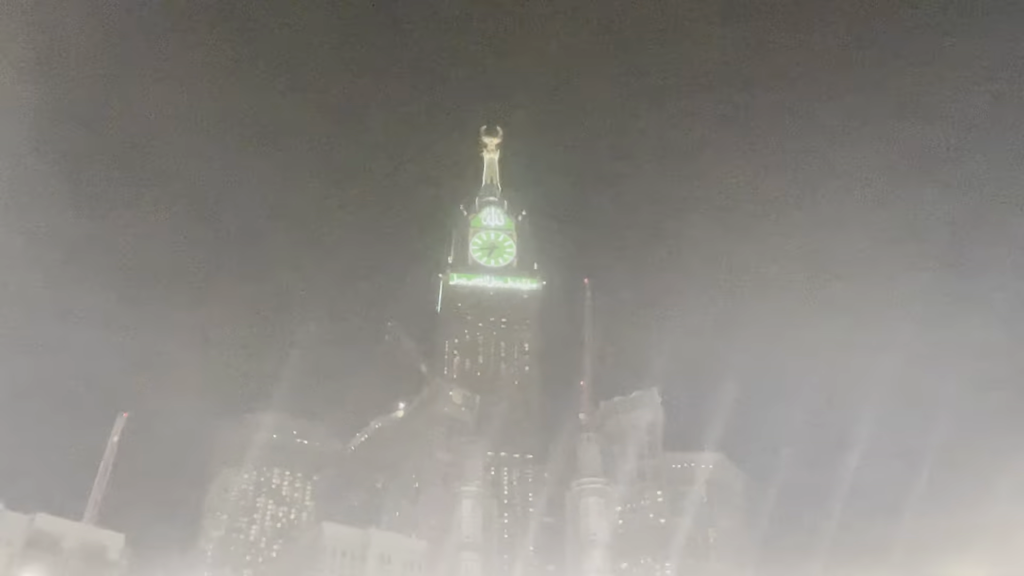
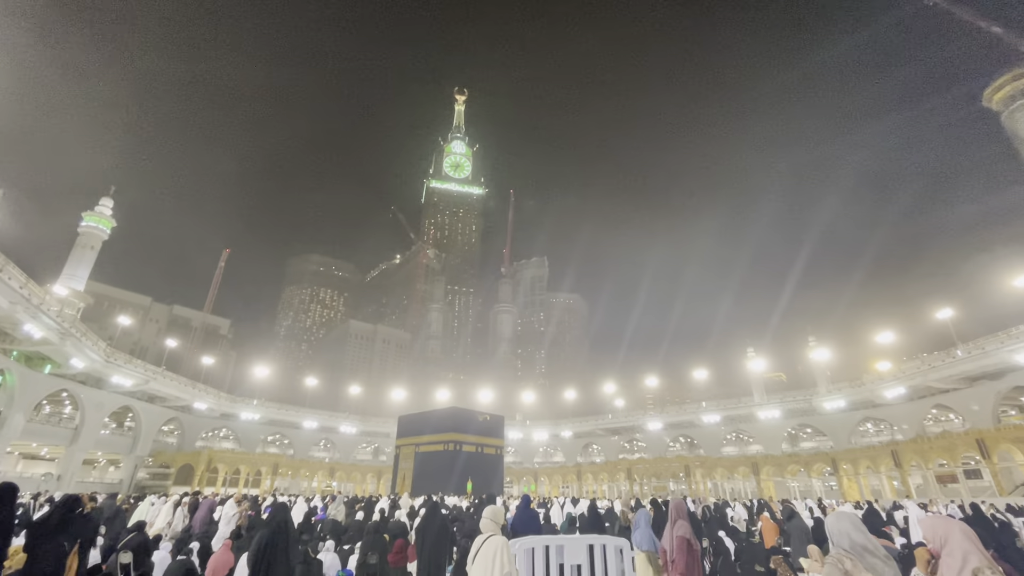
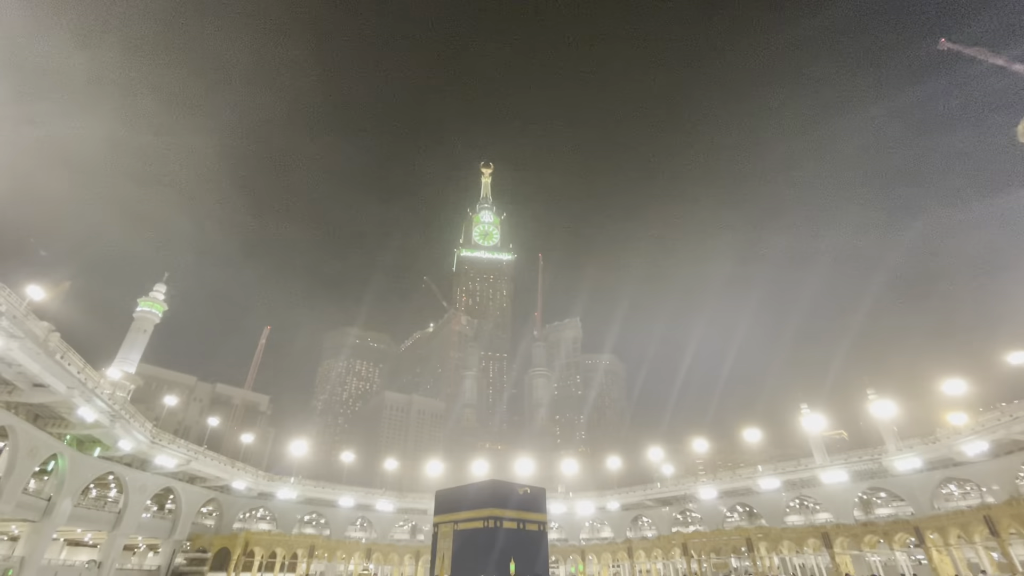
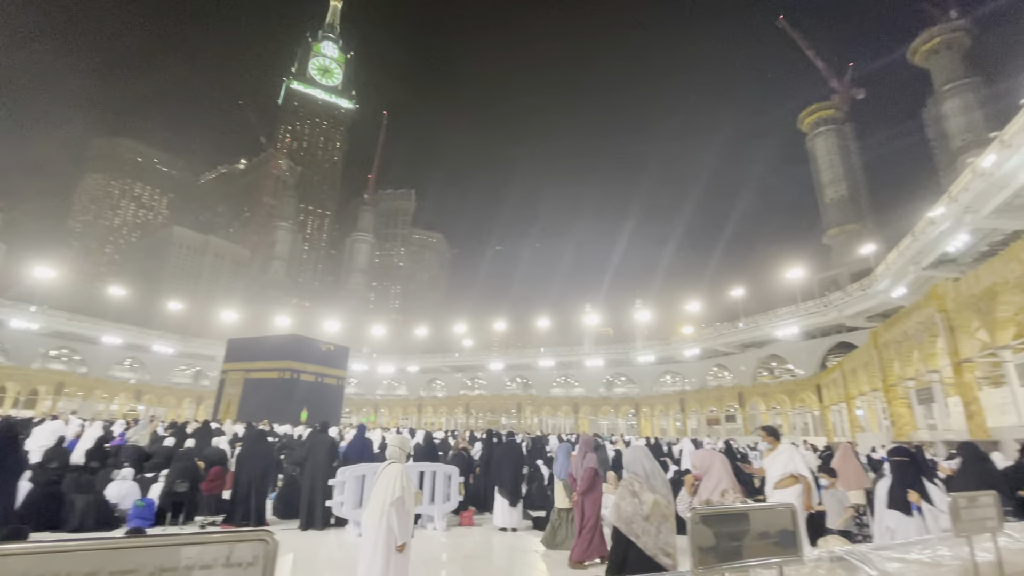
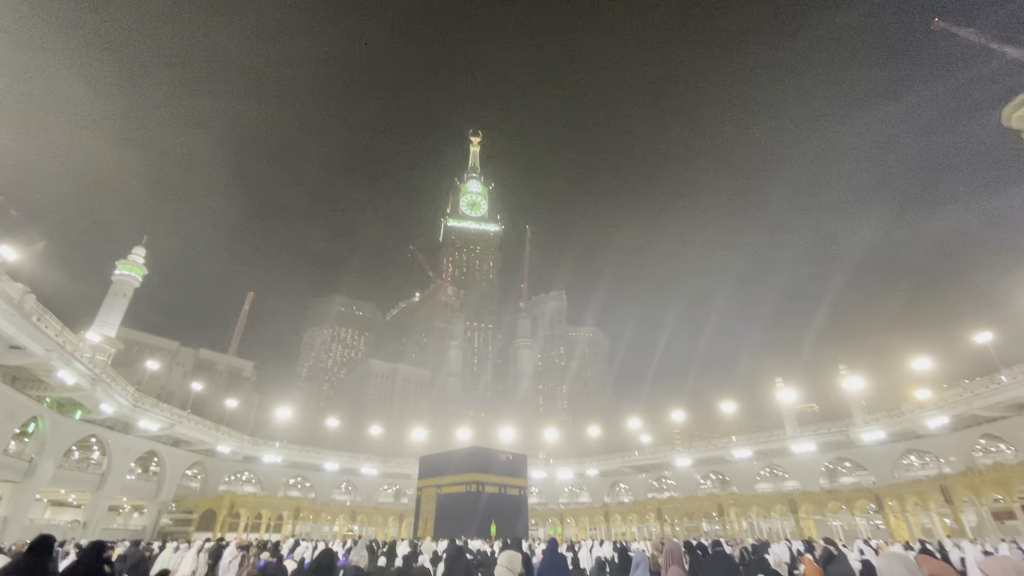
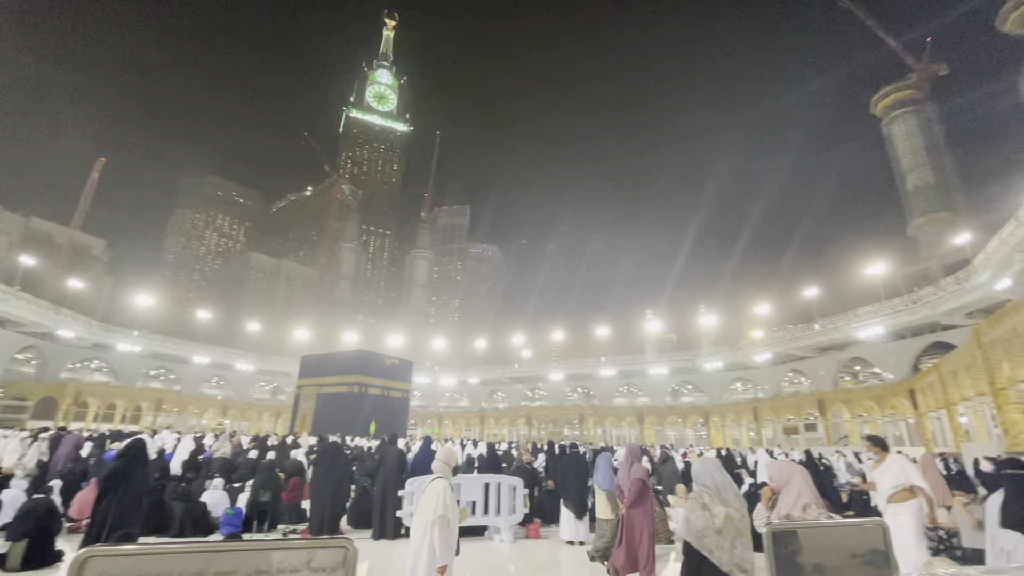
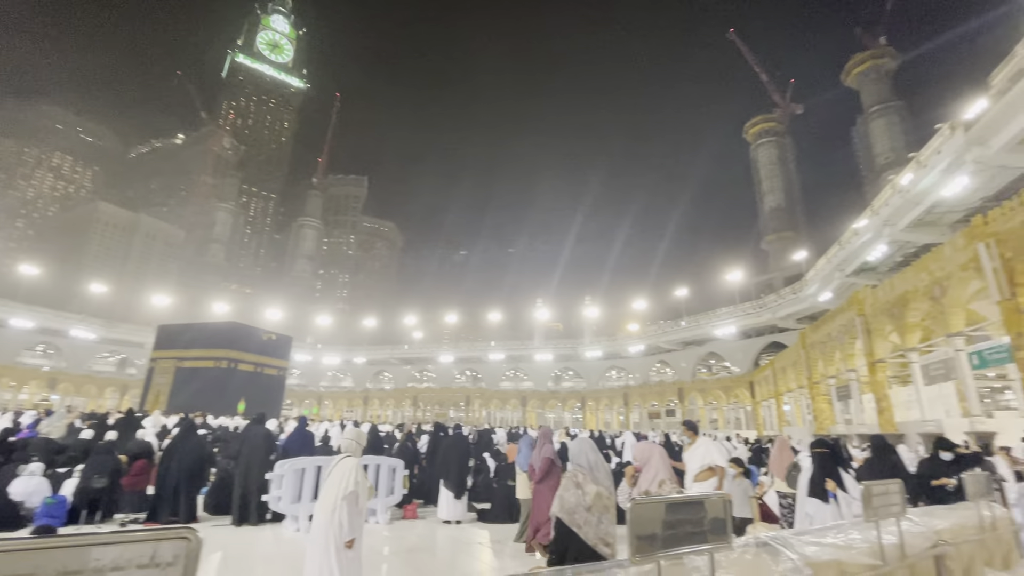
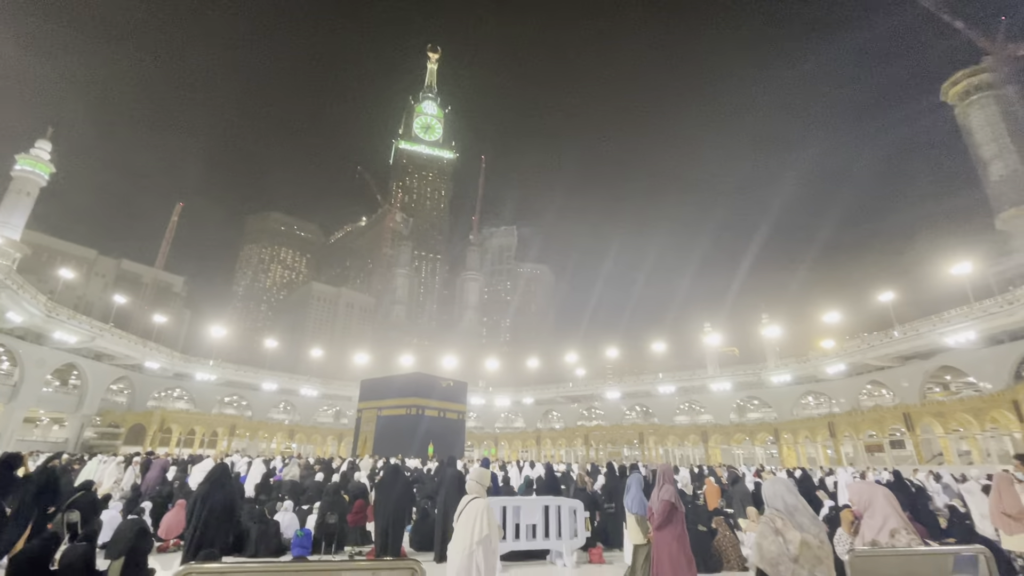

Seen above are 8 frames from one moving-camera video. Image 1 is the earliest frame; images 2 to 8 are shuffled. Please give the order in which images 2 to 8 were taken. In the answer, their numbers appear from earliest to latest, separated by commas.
3, 5, 2, 8, 6, 4, 7
